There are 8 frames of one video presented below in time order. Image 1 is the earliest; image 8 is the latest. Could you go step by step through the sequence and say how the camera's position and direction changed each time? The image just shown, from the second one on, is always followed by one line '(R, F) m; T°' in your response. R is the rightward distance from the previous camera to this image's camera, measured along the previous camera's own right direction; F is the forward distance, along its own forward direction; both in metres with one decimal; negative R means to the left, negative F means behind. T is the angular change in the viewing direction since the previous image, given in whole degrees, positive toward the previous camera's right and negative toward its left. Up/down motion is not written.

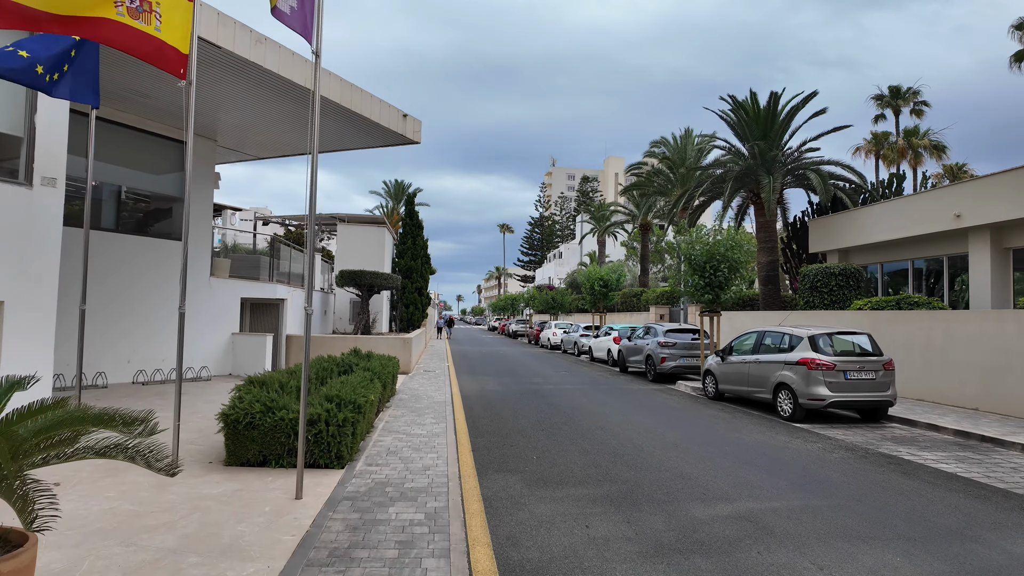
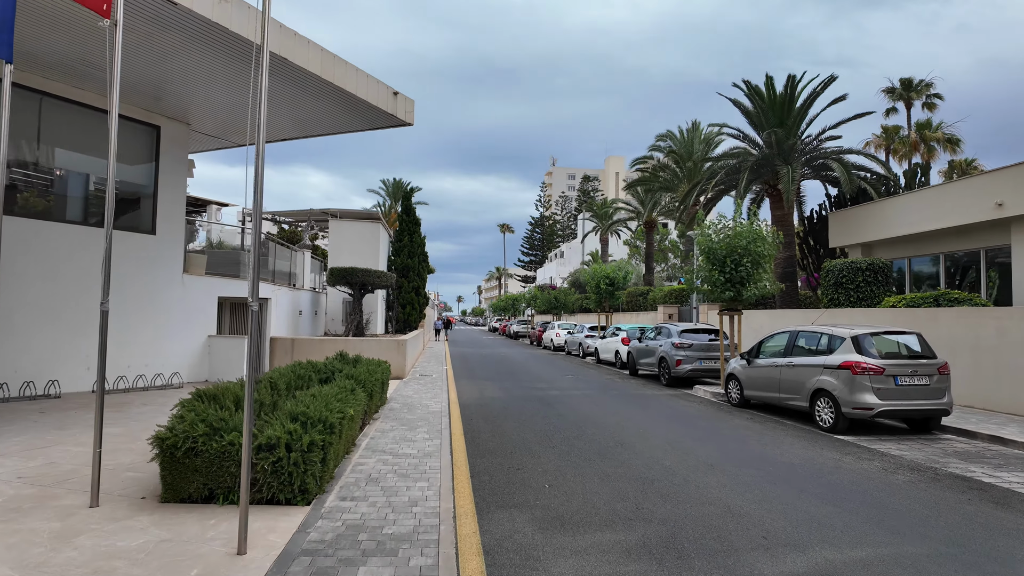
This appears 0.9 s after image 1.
(-0.1, +1.1) m; 0°
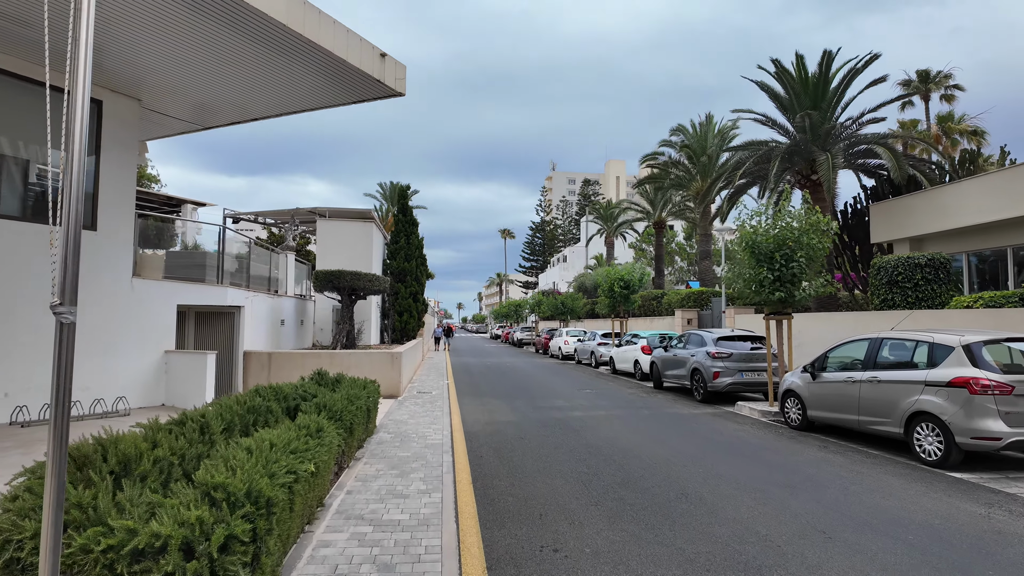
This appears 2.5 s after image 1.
(-0.2, +1.8) m; 0°
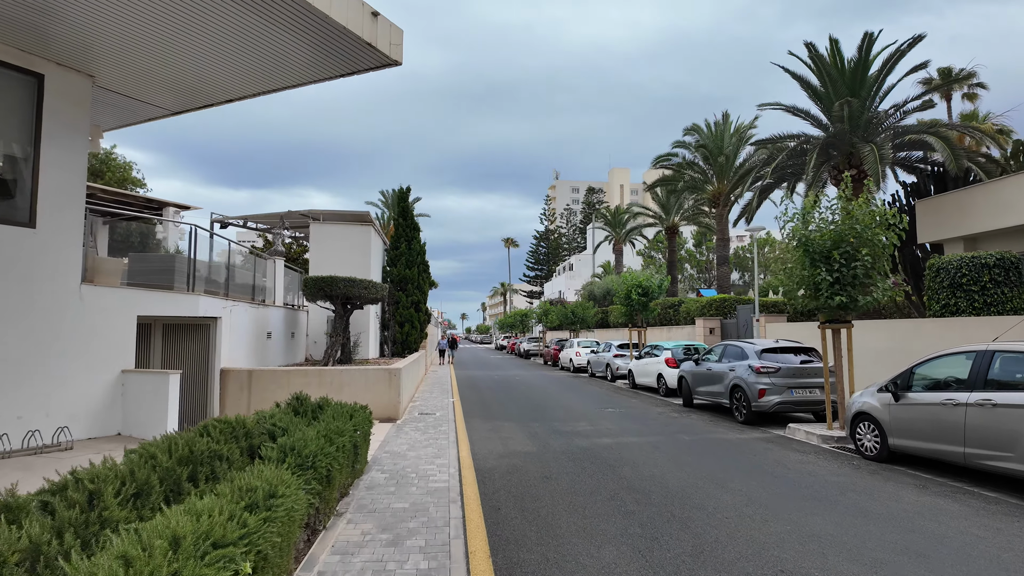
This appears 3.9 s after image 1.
(-0.2, +1.5) m; 0°
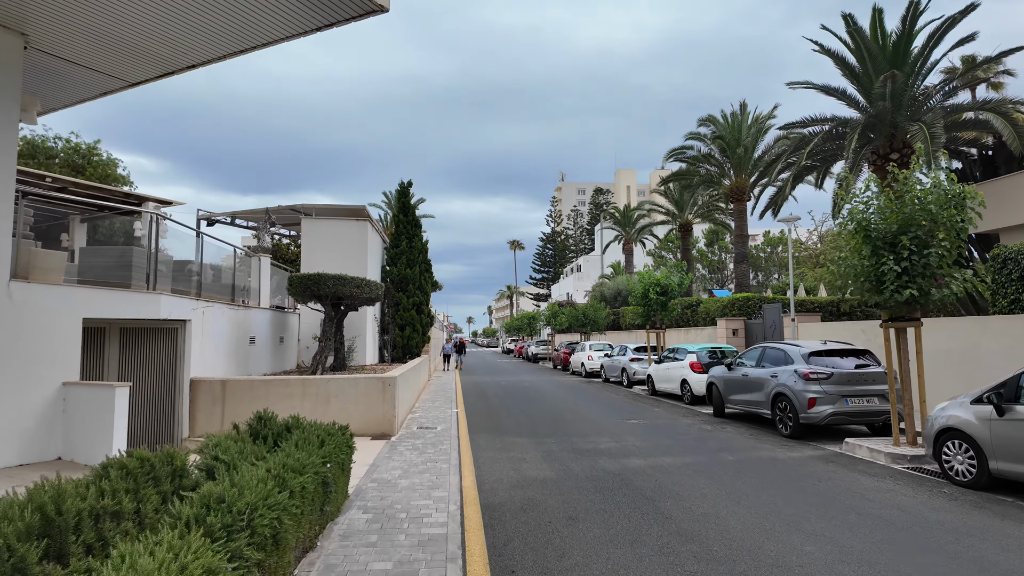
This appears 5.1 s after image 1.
(-0.1, +1.3) m; -1°
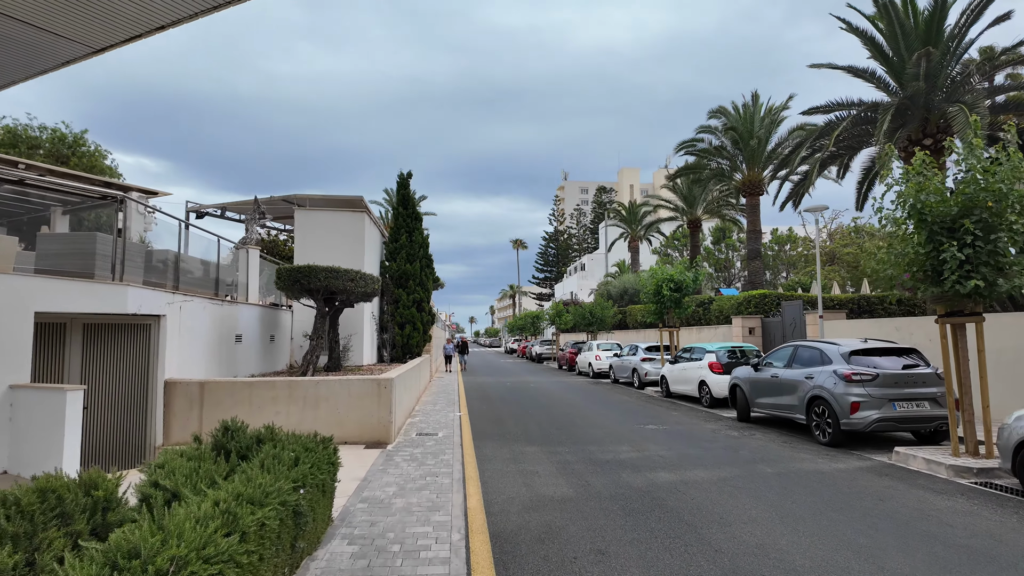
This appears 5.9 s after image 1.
(-0.1, +0.9) m; 0°
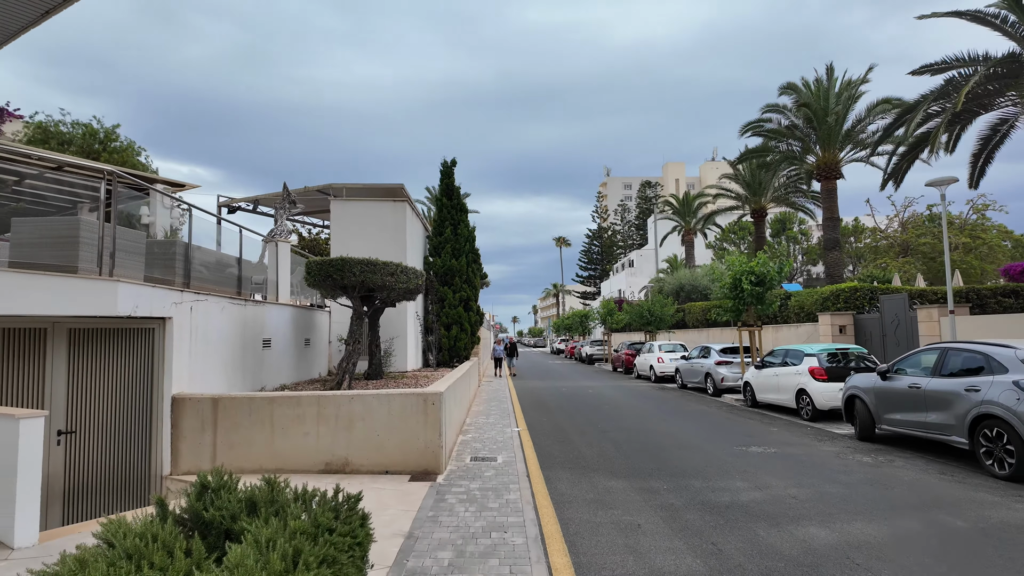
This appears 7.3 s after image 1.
(-0.4, +1.6) m; -4°
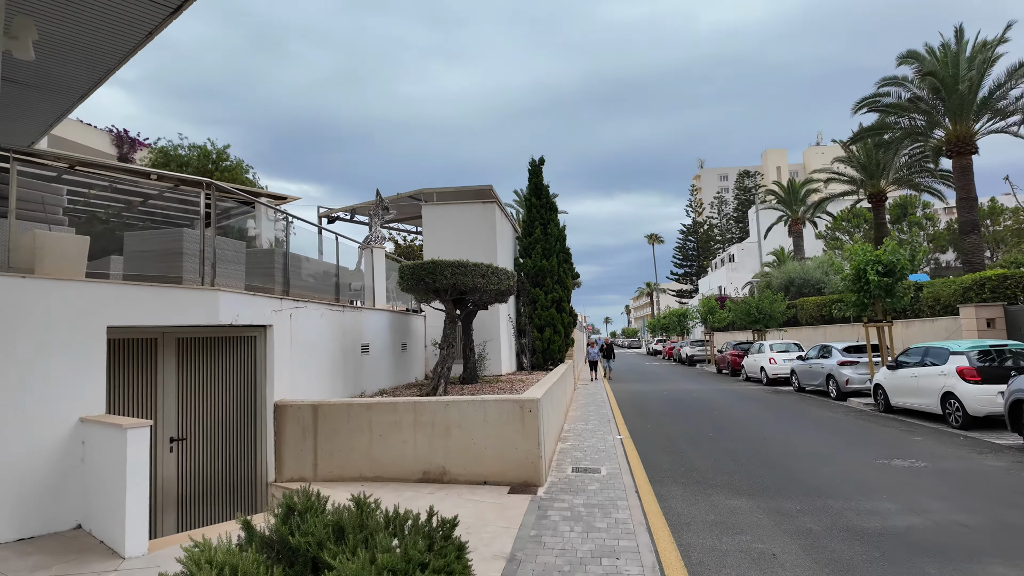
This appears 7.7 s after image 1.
(-0.1, +0.4) m; -9°
